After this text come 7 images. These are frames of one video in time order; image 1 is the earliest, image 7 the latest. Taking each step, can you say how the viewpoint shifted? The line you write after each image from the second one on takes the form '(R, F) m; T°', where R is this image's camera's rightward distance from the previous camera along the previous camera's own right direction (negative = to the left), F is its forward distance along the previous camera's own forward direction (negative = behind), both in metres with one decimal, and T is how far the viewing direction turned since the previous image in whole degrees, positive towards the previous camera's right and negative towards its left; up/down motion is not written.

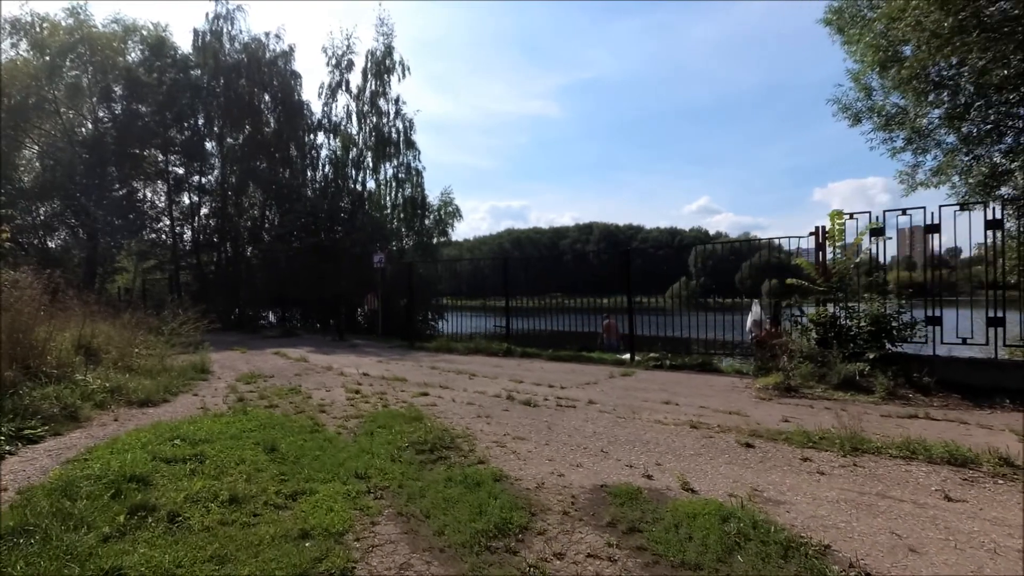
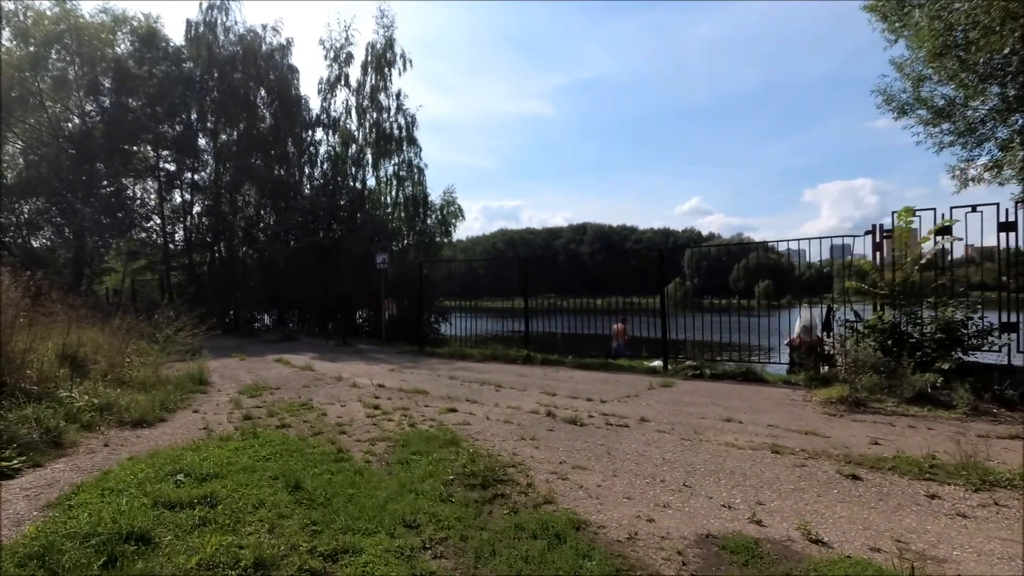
(-0.6, +0.8) m; +1°
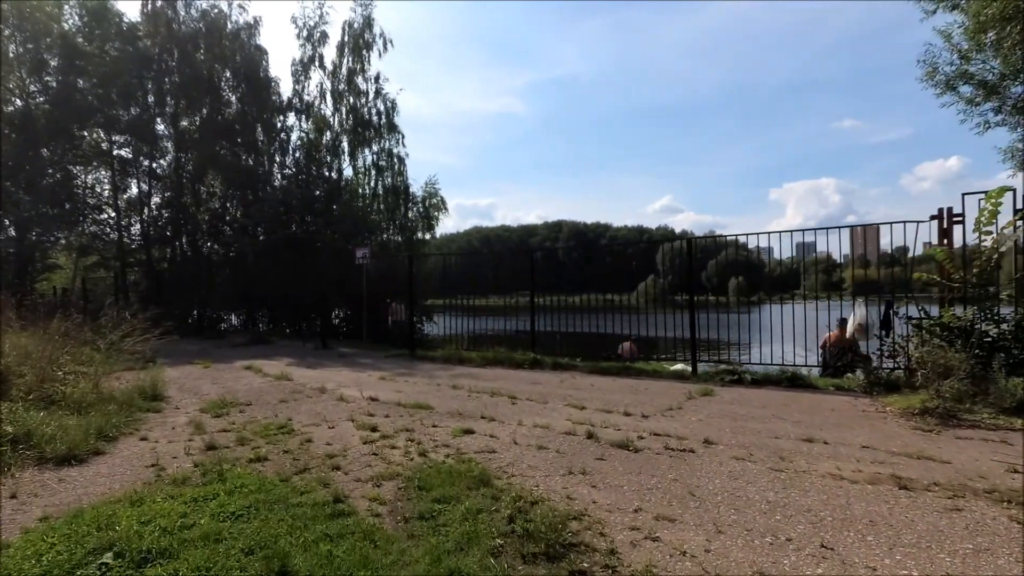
(-0.6, +1.4) m; +3°
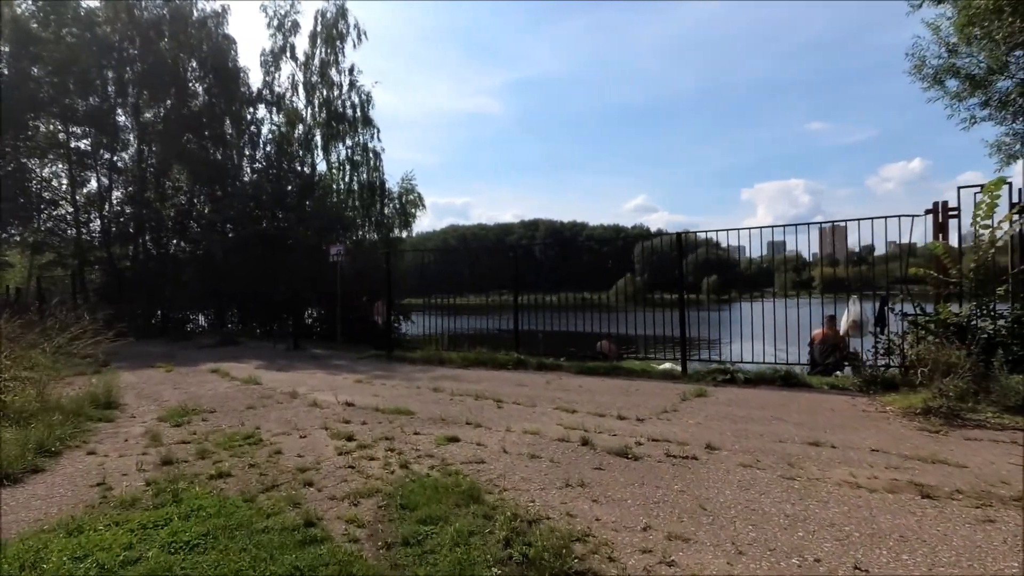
(-0.1, +0.4) m; +2°
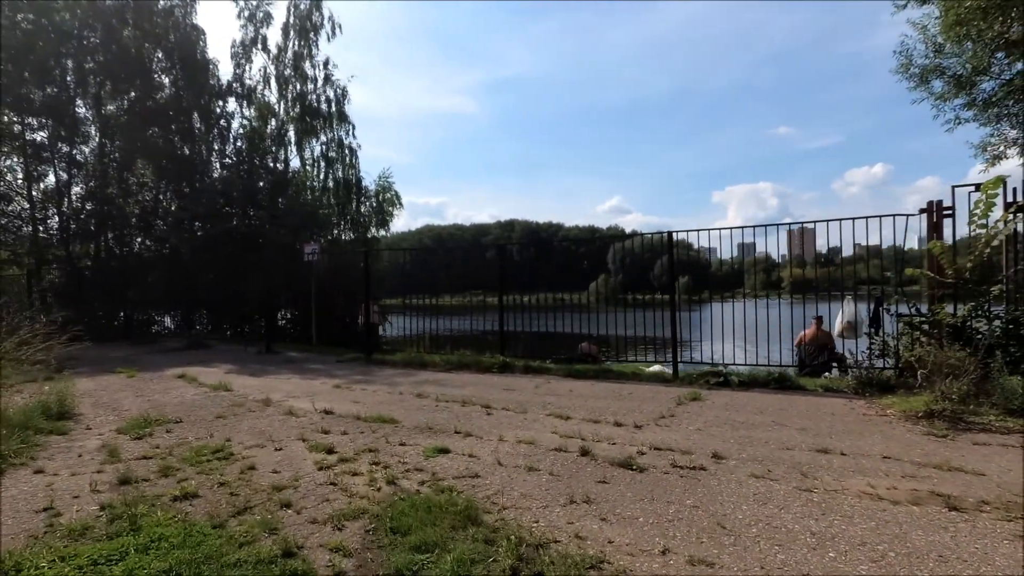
(-0.2, +0.4) m; +3°
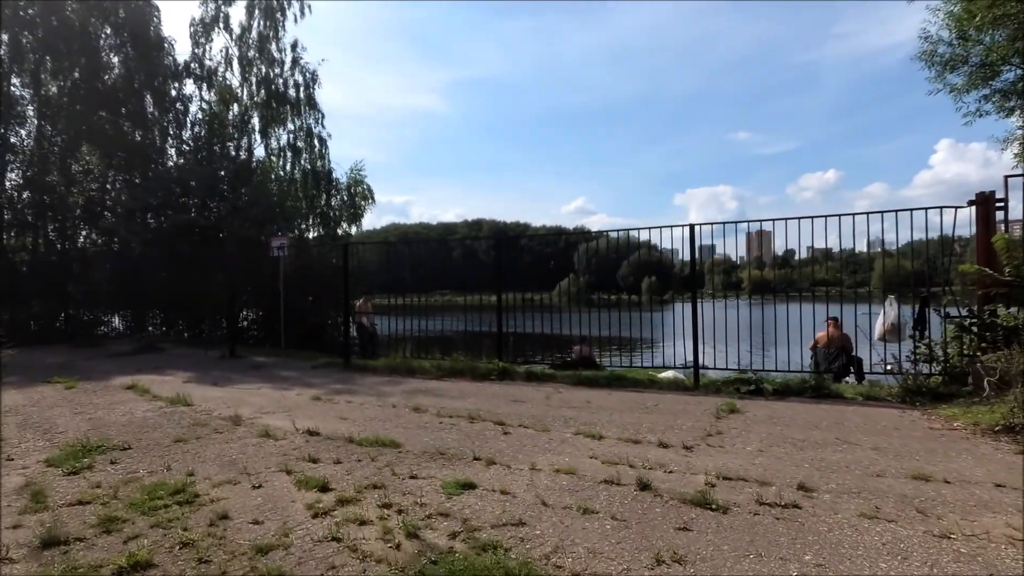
(-0.6, +1.0) m; +4°
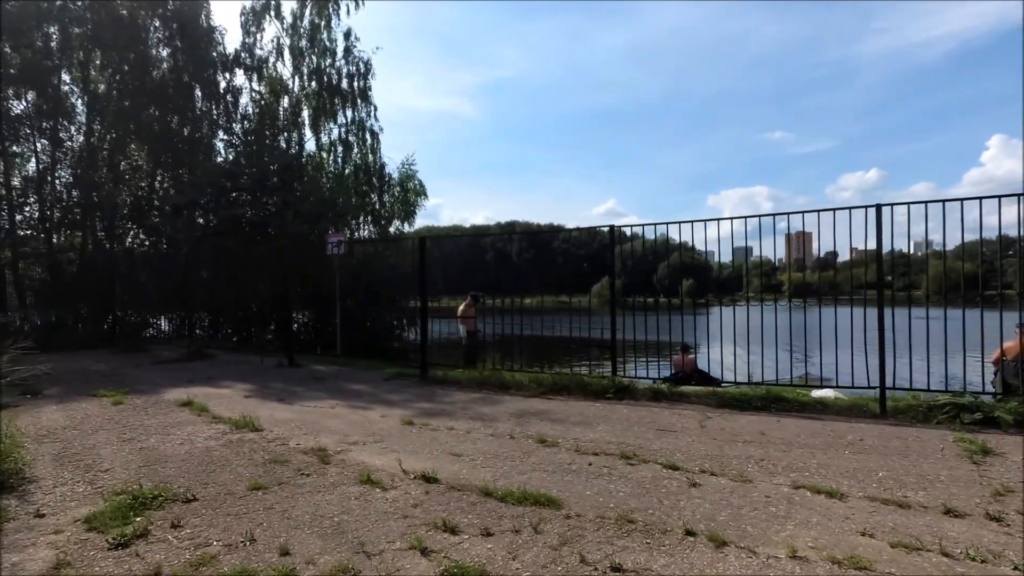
(-1.2, +1.5) m; -3°
